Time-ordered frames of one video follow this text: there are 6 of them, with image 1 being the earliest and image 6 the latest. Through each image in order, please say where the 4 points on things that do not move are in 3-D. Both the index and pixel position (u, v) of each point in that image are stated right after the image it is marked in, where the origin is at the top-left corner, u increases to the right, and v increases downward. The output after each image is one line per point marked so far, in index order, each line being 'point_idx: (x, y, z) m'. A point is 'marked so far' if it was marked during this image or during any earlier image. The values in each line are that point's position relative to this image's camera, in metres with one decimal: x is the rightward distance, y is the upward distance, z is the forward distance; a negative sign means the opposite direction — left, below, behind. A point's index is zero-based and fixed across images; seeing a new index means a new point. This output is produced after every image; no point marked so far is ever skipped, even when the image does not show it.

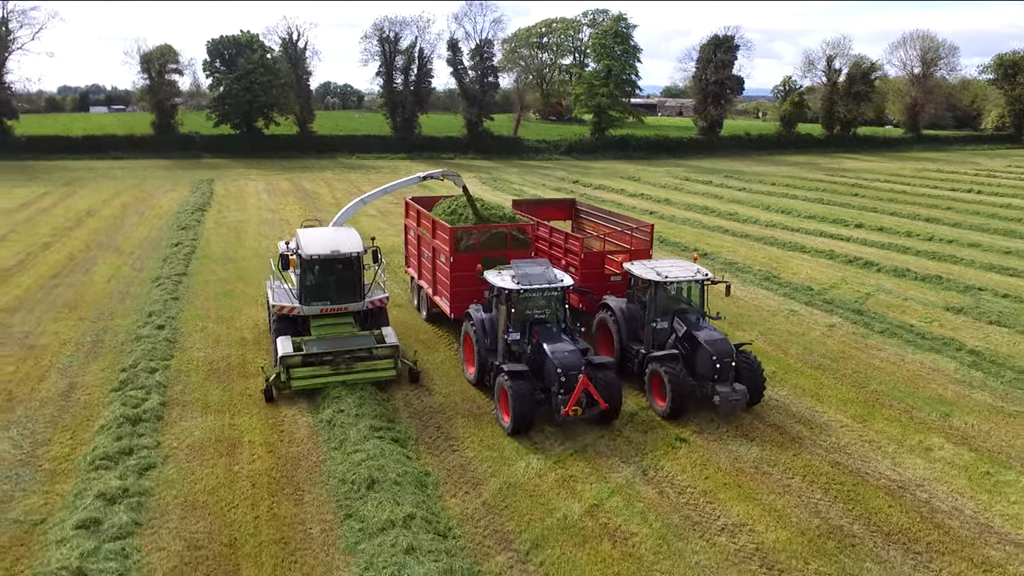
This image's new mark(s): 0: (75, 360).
0: (-6.4, -1.0, +10.5) m
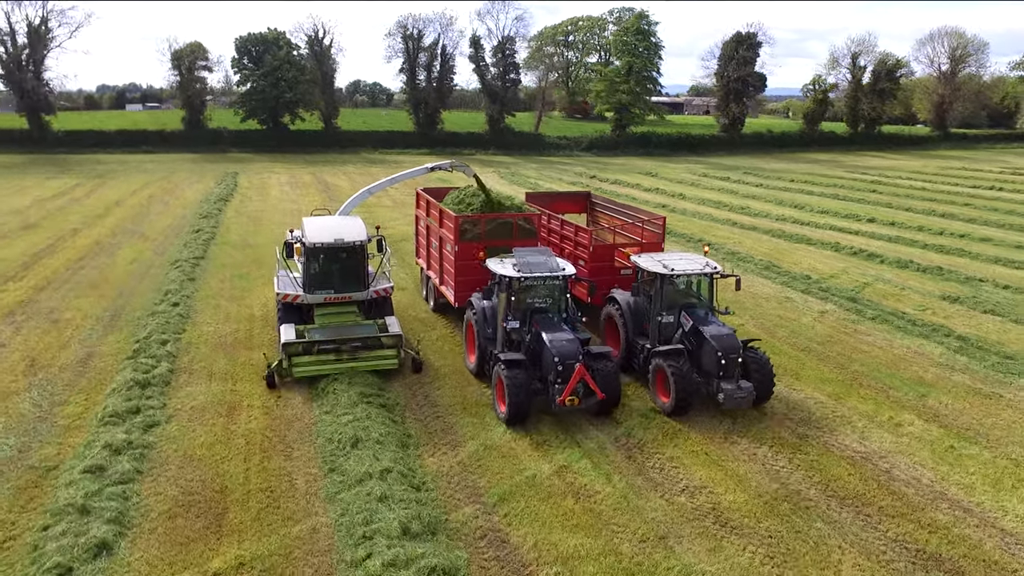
0: (-6.5, -0.7, +11.3) m
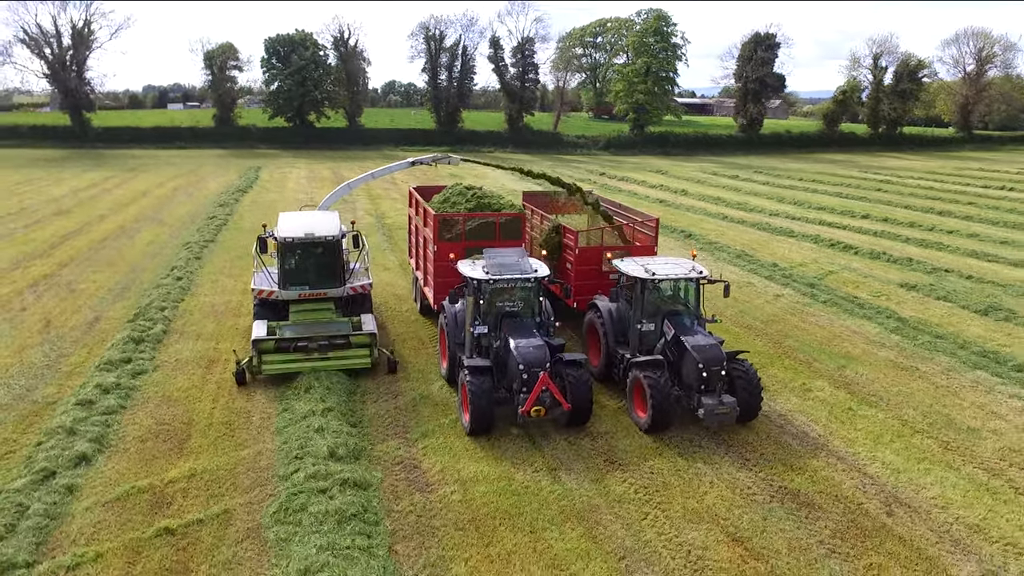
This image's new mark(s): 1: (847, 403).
0: (-7.1, -0.2, +12.6) m
1: (+4.4, -1.5, +9.5) m
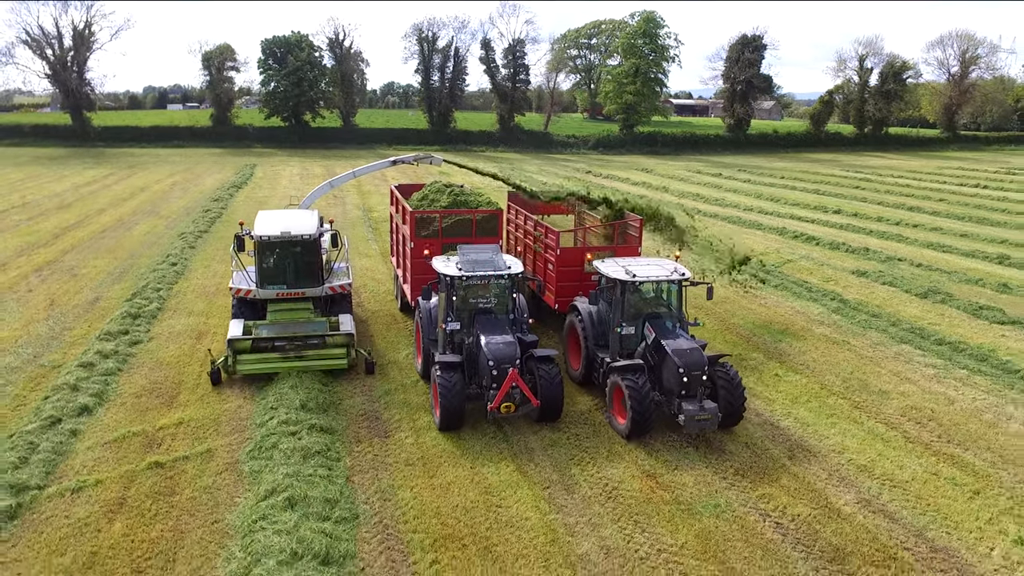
0: (-7.7, +0.1, +13.6) m
1: (+3.8, -1.2, +10.5) m
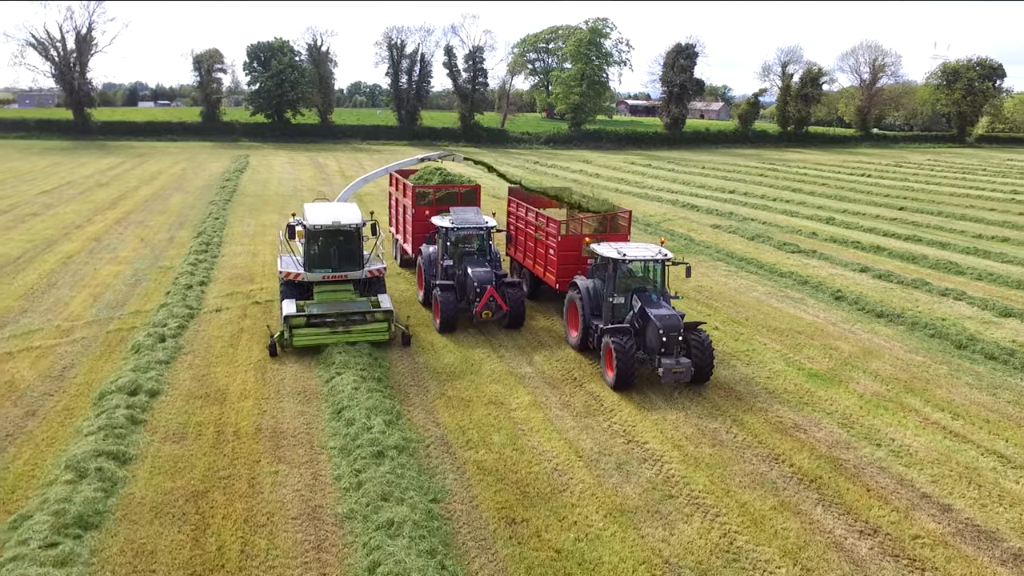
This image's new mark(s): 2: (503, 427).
0: (-9.0, +1.6, +19.1) m
1: (+2.6, +0.3, +16.4) m
2: (-0.1, -1.6, +8.4) m
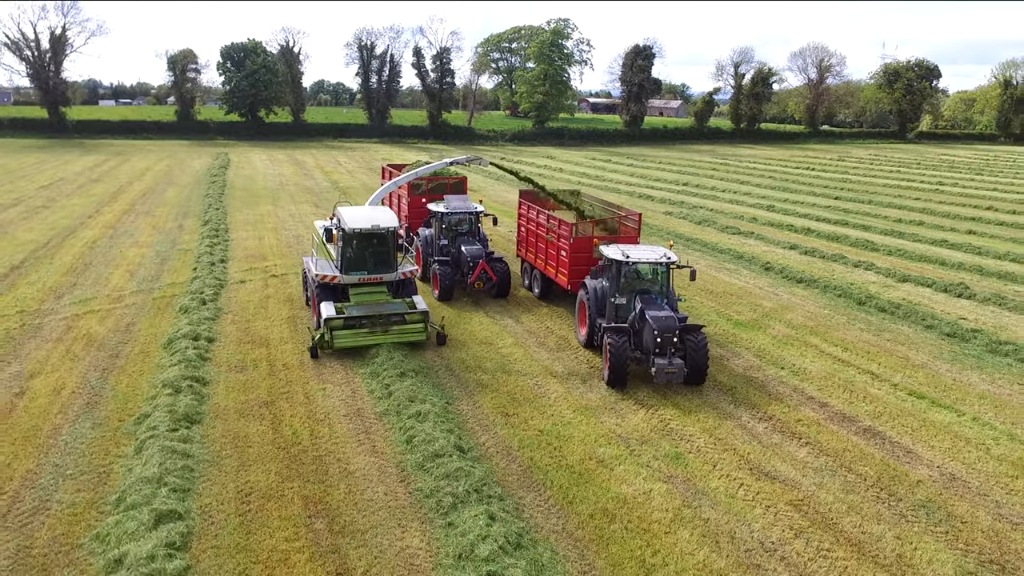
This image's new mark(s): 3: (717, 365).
0: (-9.7, +2.0, +21.0) m
1: (+2.1, +0.9, +18.9) m
2: (-0.3, -1.1, +10.7) m
3: (+3.1, -1.2, +10.9) m
